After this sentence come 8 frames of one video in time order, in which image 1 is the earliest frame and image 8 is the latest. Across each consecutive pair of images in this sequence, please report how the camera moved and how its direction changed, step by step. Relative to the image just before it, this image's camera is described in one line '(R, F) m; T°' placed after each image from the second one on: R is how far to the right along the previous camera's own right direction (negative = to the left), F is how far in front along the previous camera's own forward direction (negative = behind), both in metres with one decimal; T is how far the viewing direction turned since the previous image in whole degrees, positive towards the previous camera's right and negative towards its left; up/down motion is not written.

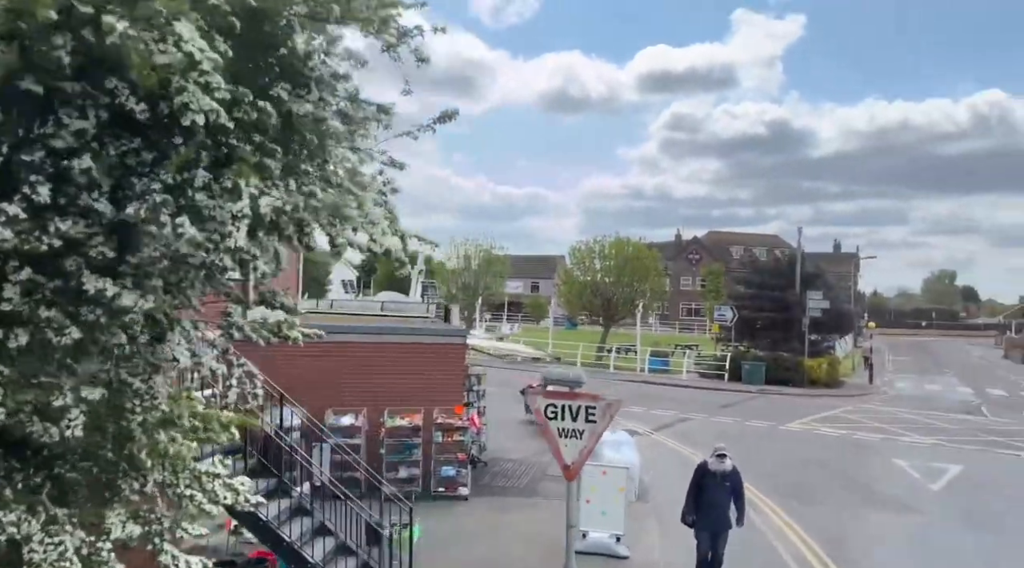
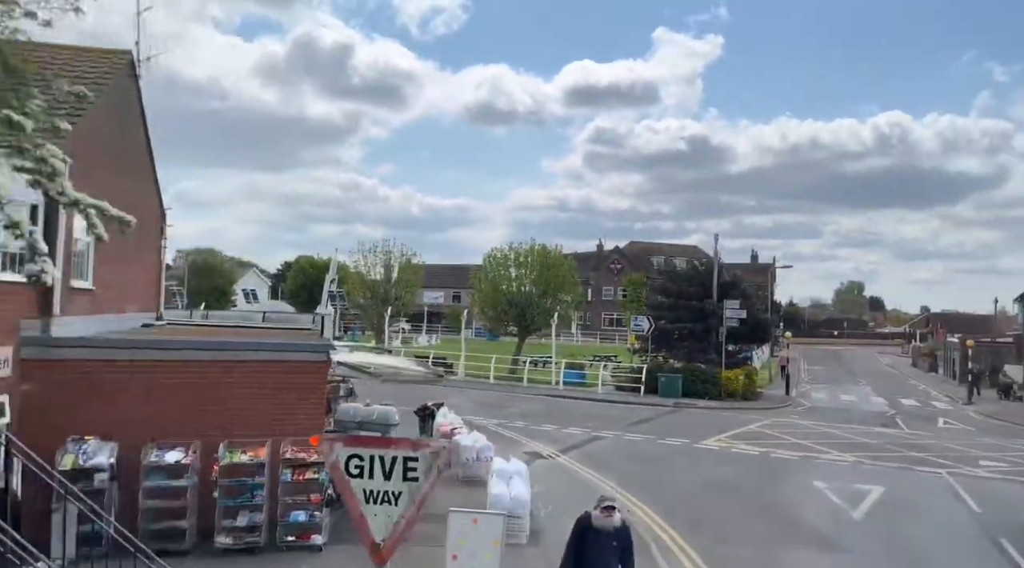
(+0.7, +1.8) m; +5°
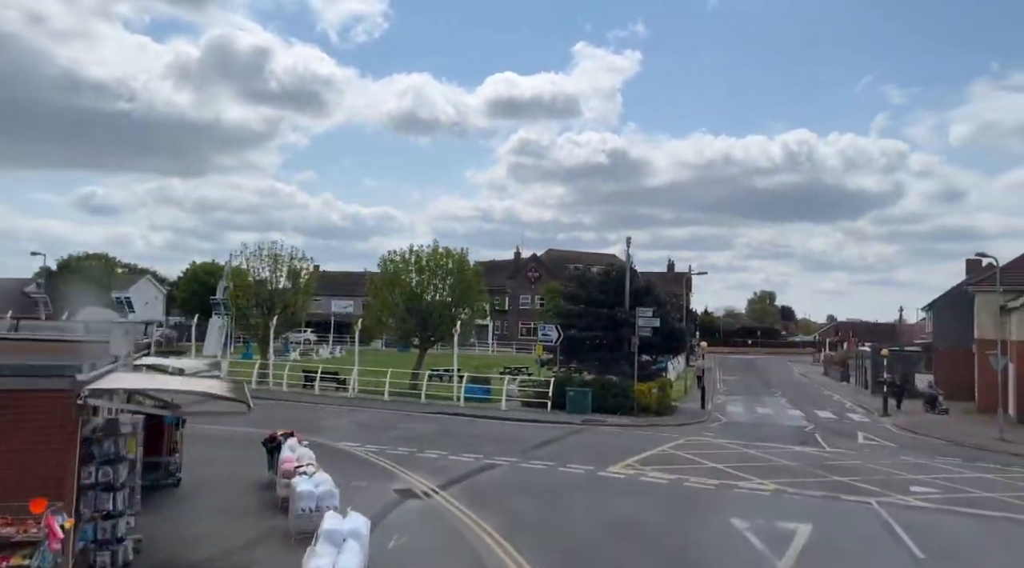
(+0.9, +2.7) m; +5°
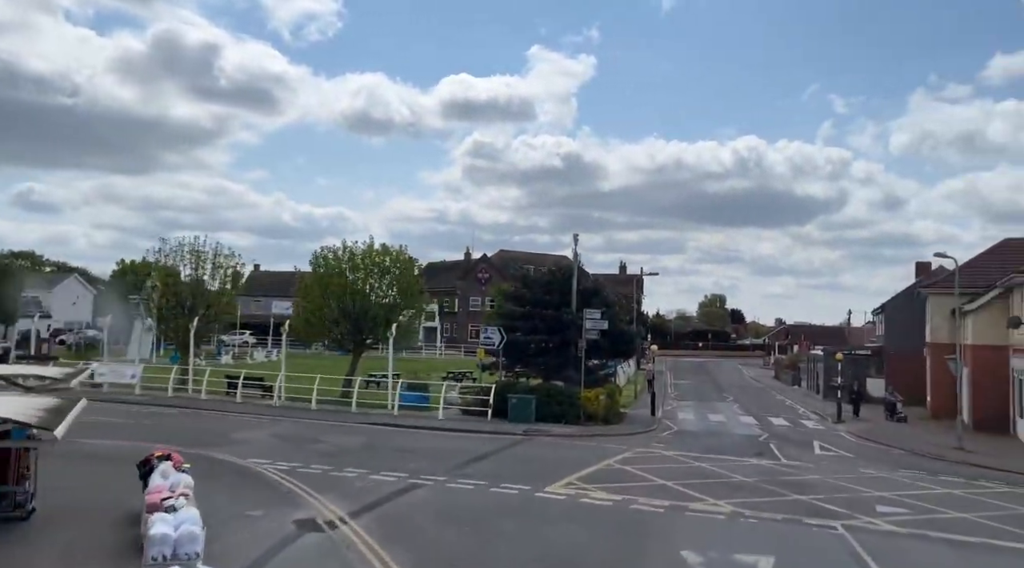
(+0.5, +1.9) m; +3°
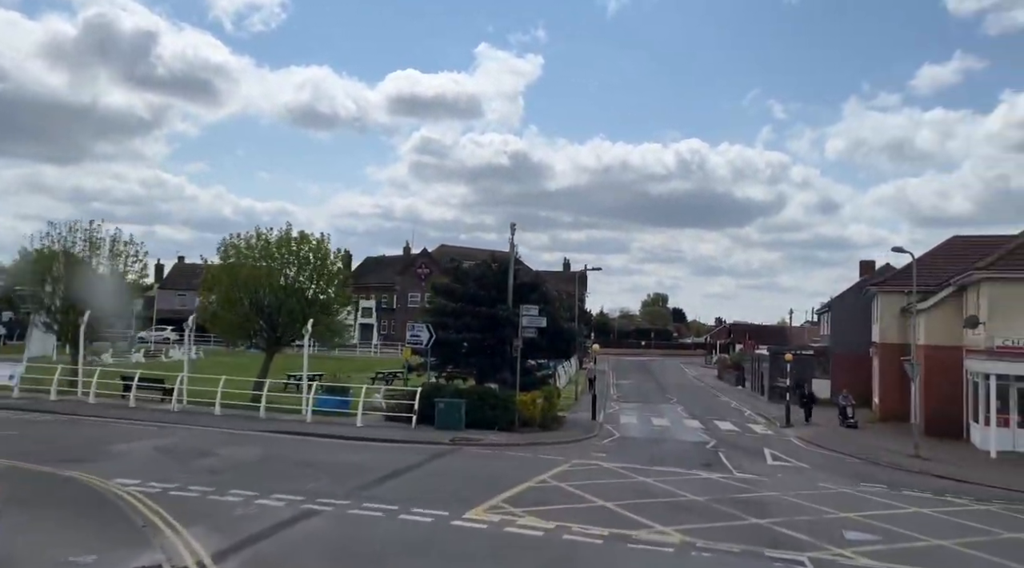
(+0.5, +2.5) m; +4°
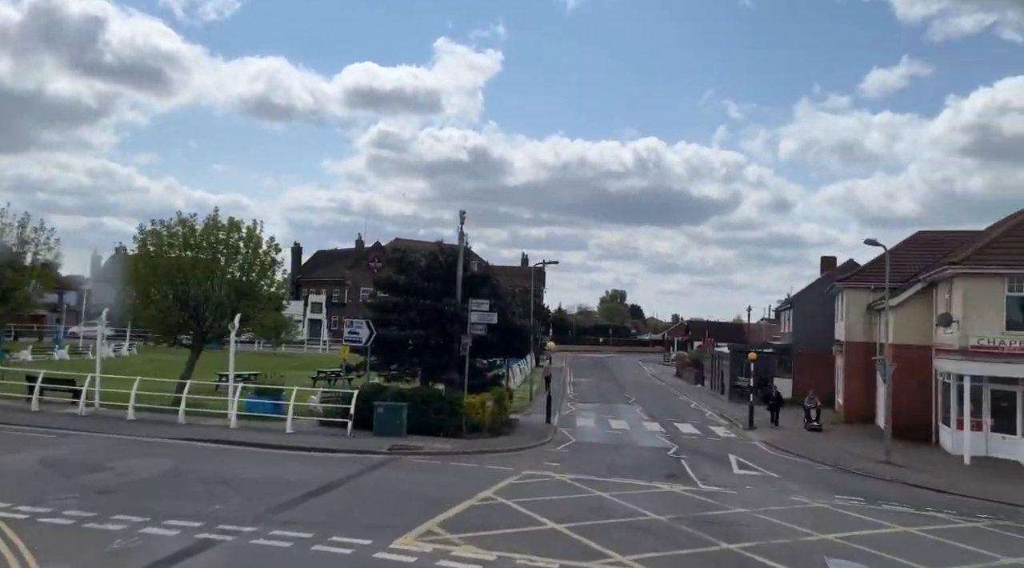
(+0.3, +2.1) m; +3°
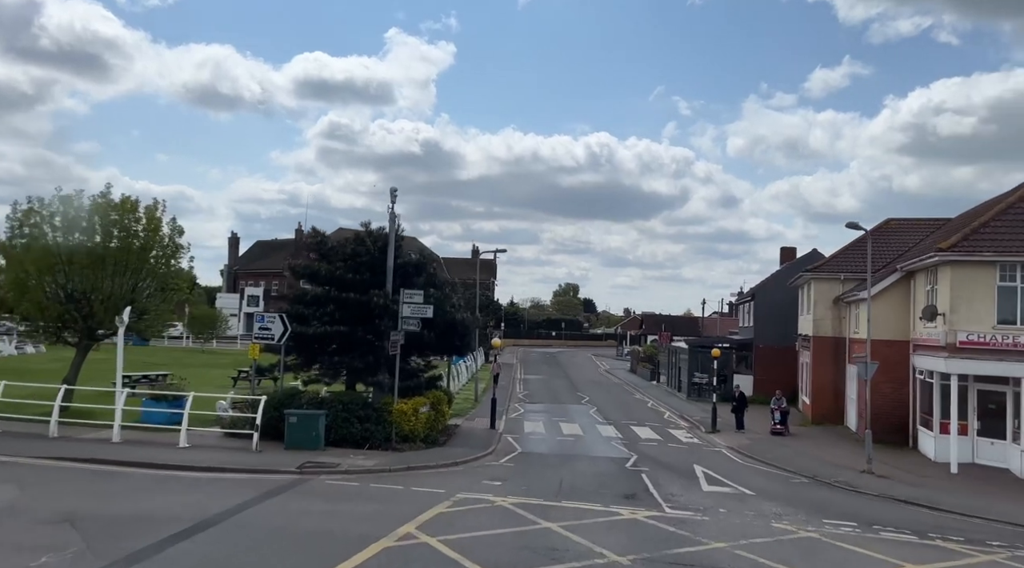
(+0.4, +3.1) m; +3°
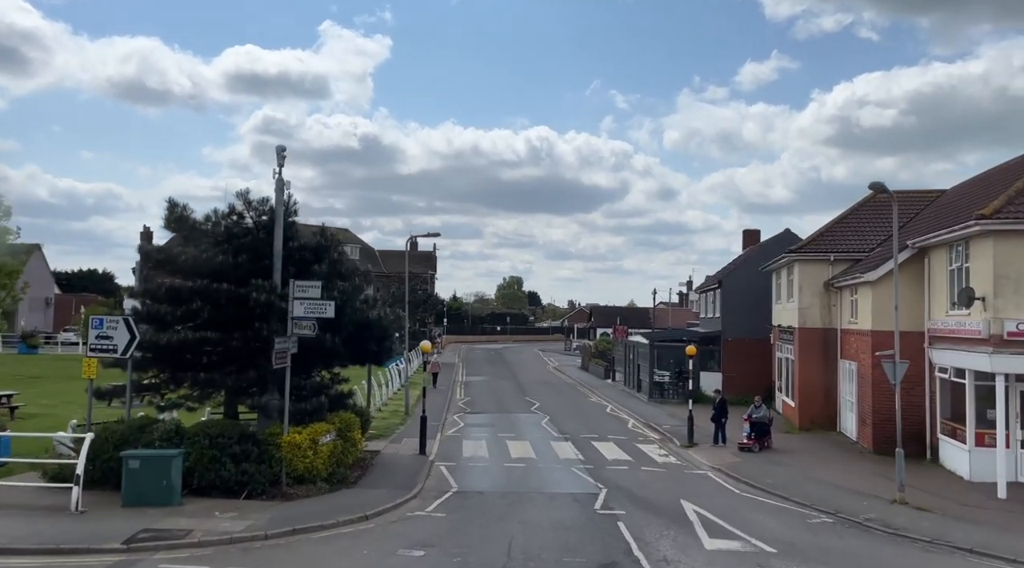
(+0.3, +5.3) m; +4°
